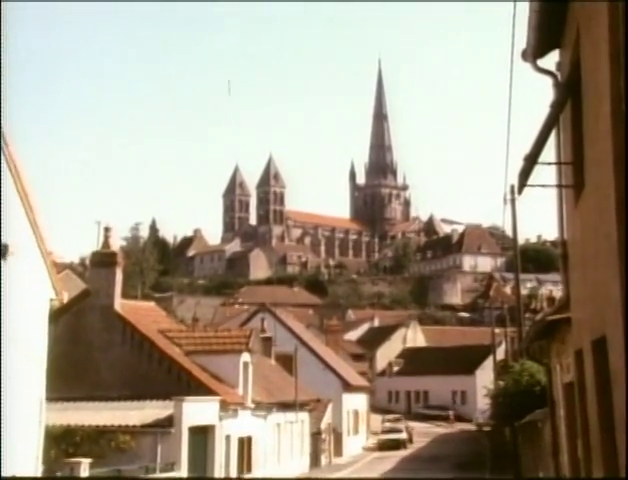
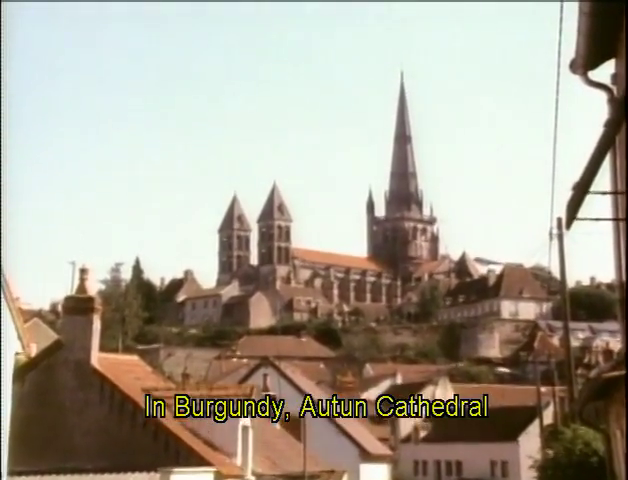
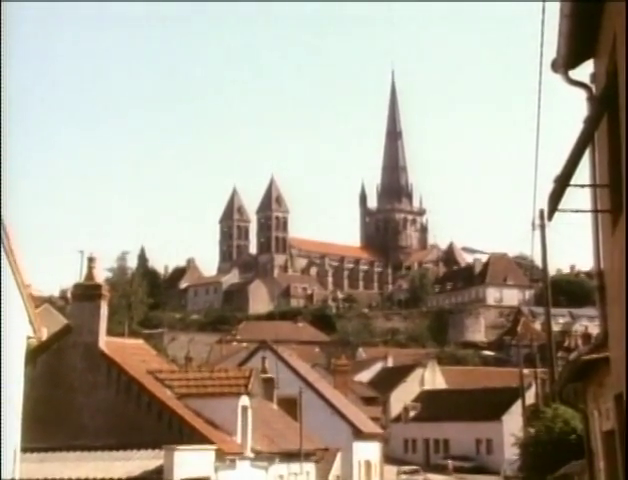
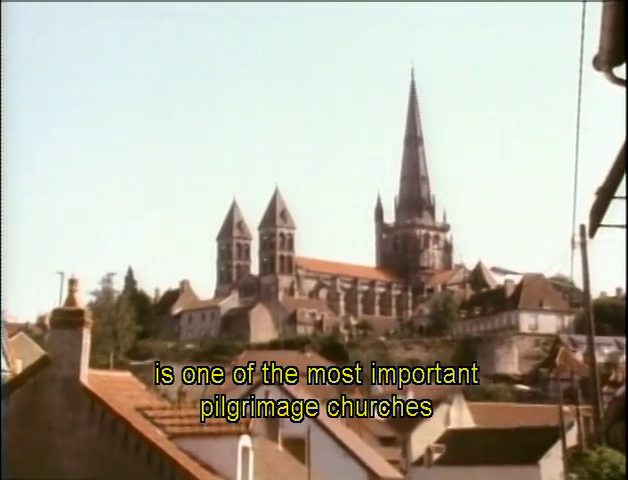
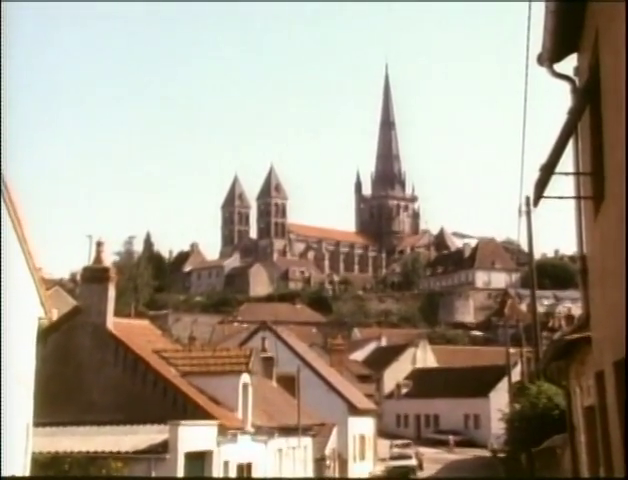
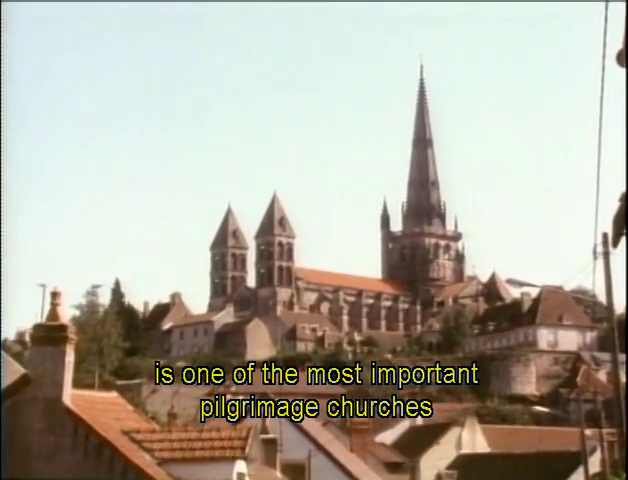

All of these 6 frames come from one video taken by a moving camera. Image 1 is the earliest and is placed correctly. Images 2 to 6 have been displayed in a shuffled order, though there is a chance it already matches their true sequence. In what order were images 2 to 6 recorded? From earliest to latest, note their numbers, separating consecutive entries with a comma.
5, 3, 2, 4, 6
